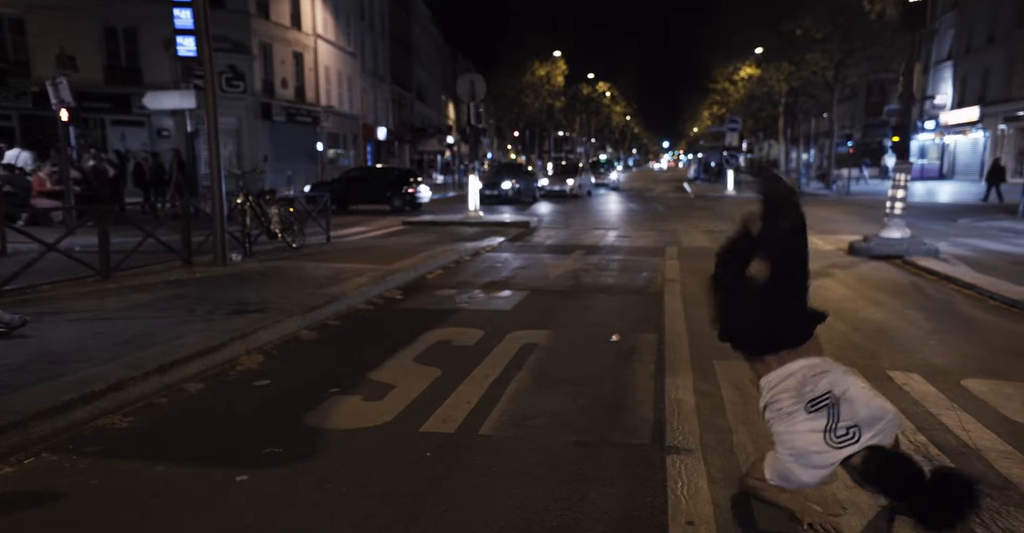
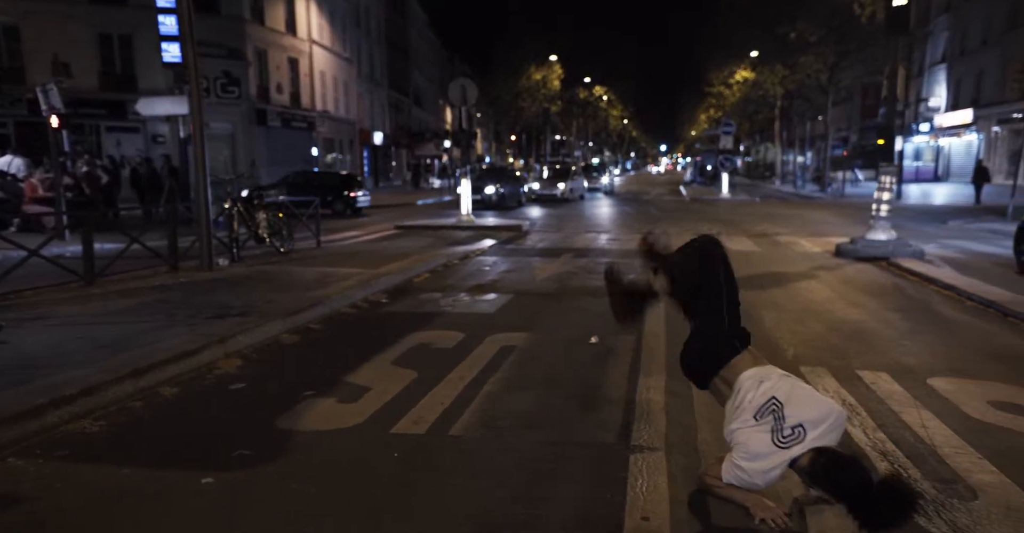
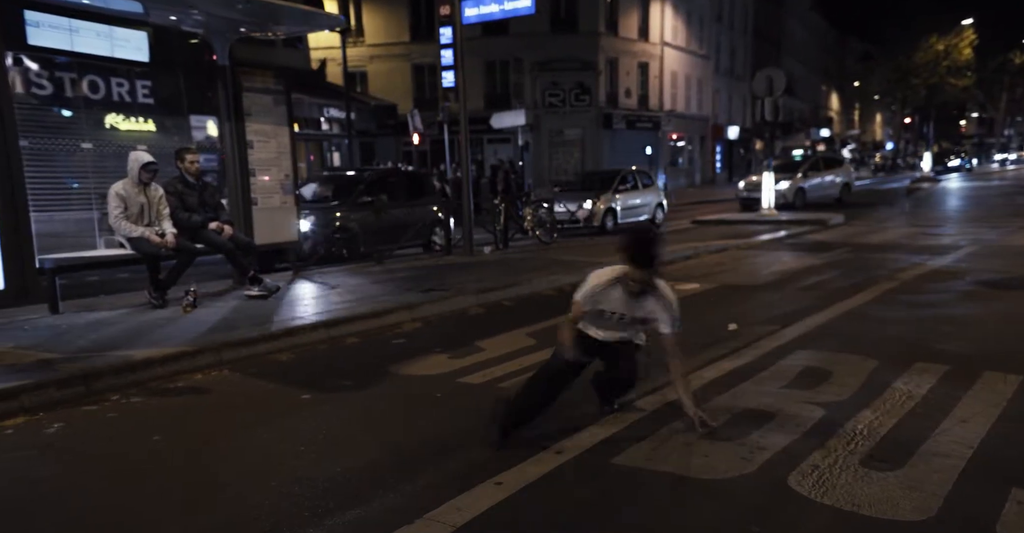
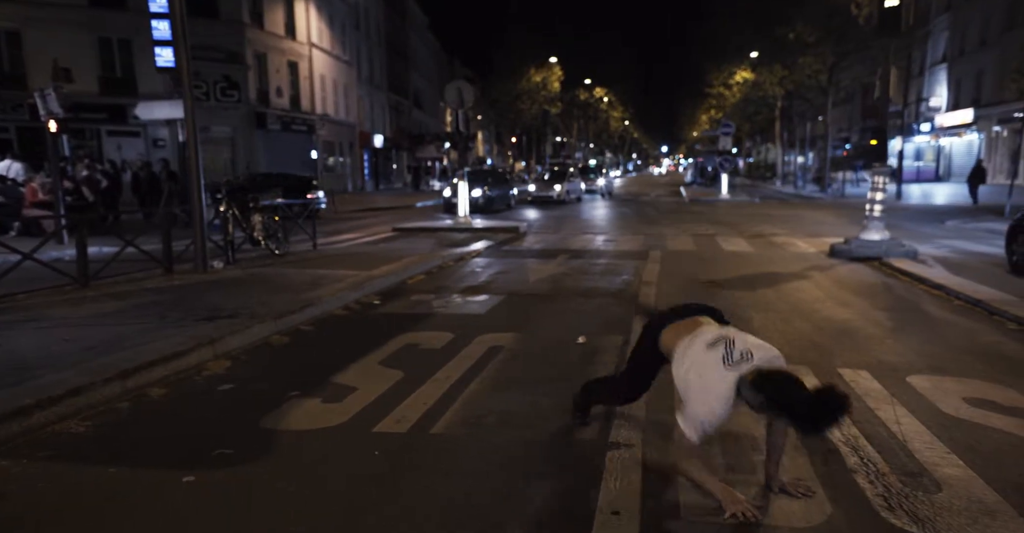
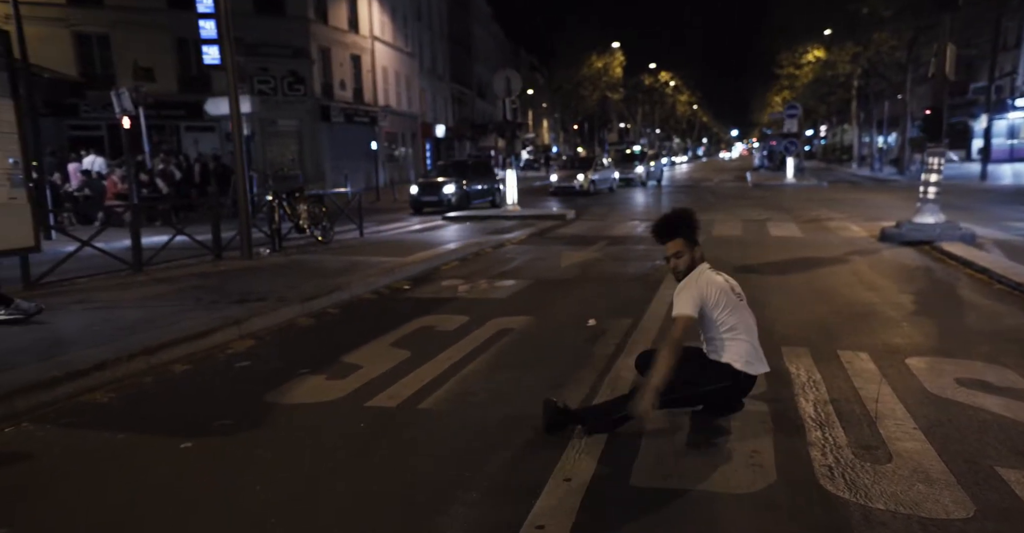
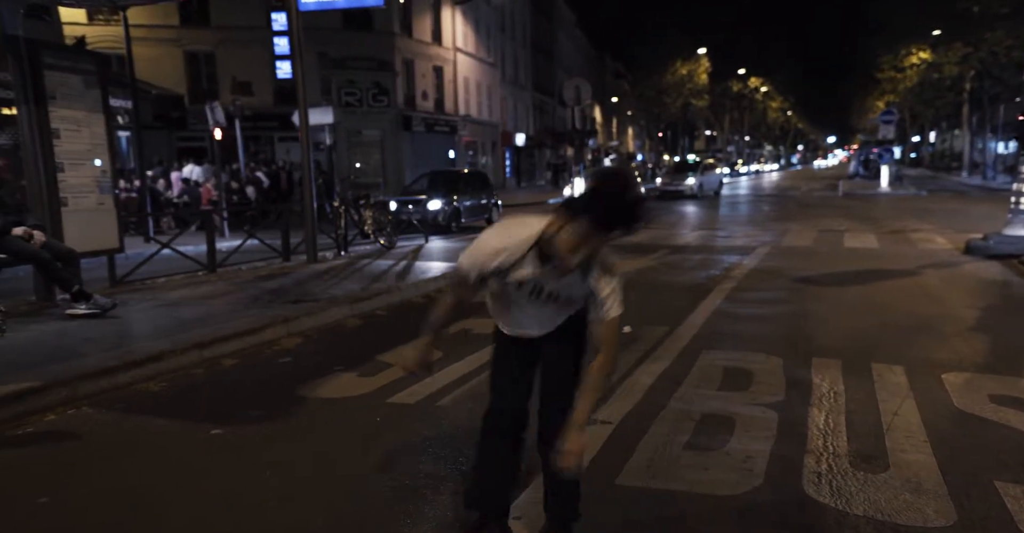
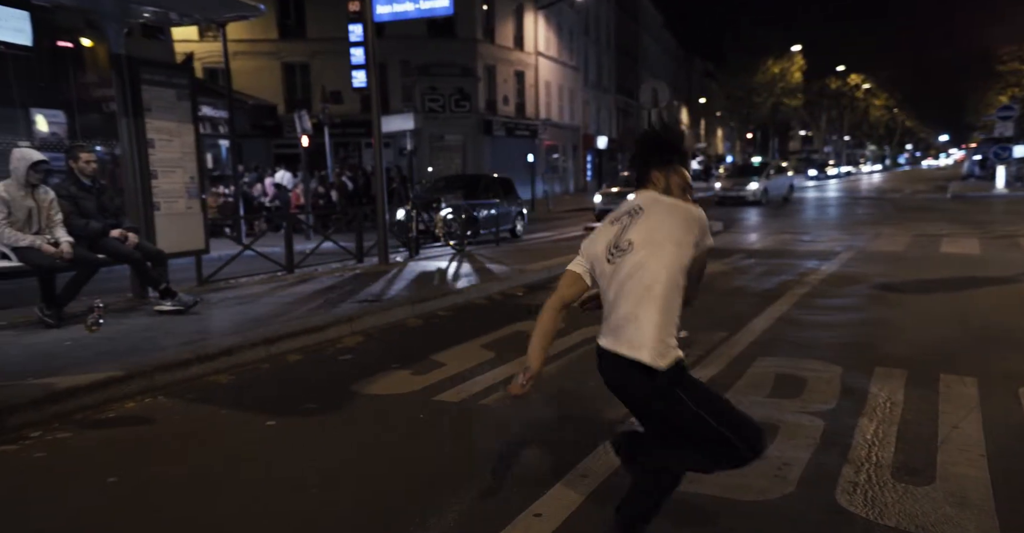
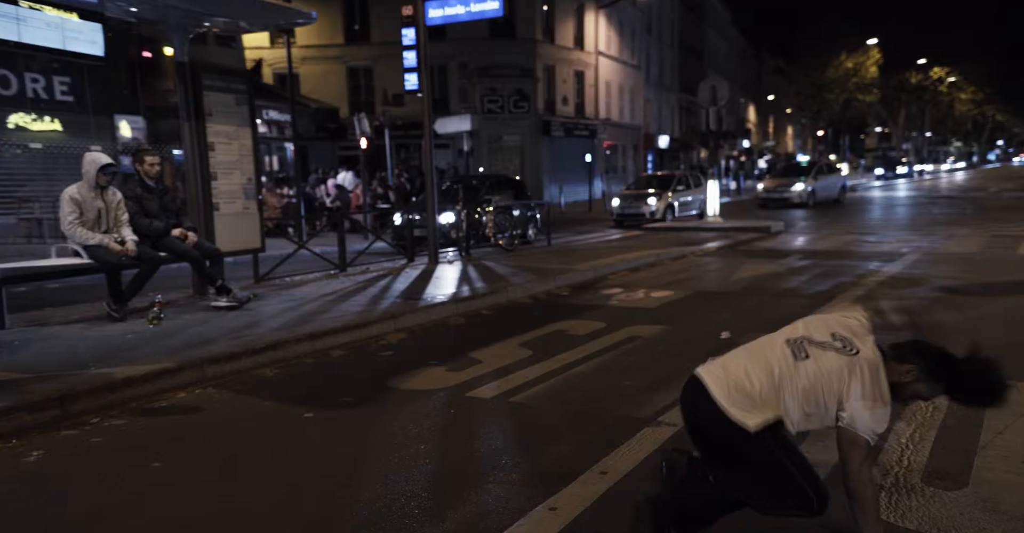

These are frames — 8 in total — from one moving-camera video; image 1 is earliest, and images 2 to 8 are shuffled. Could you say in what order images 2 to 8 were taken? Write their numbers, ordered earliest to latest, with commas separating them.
2, 4, 5, 6, 7, 8, 3
